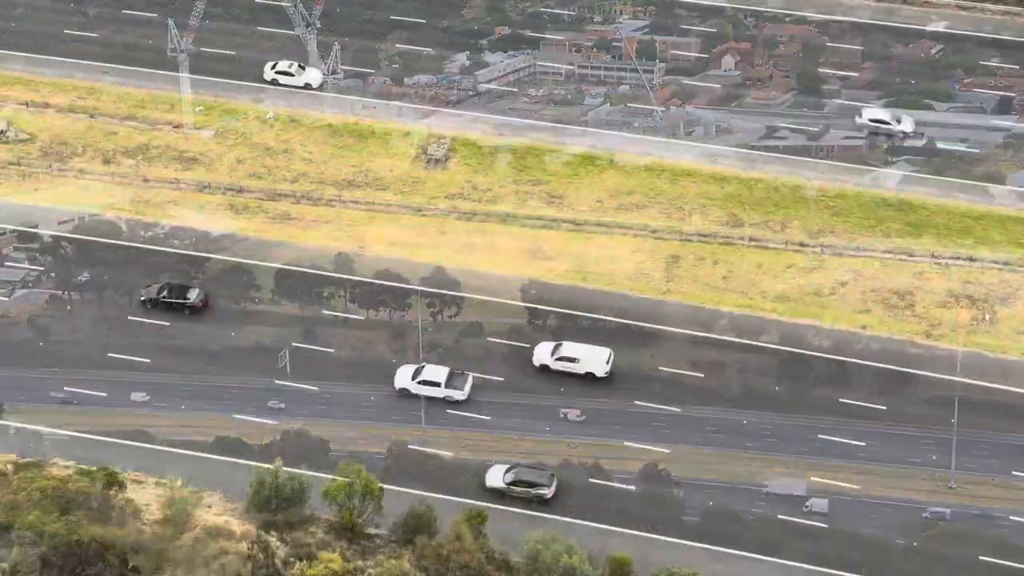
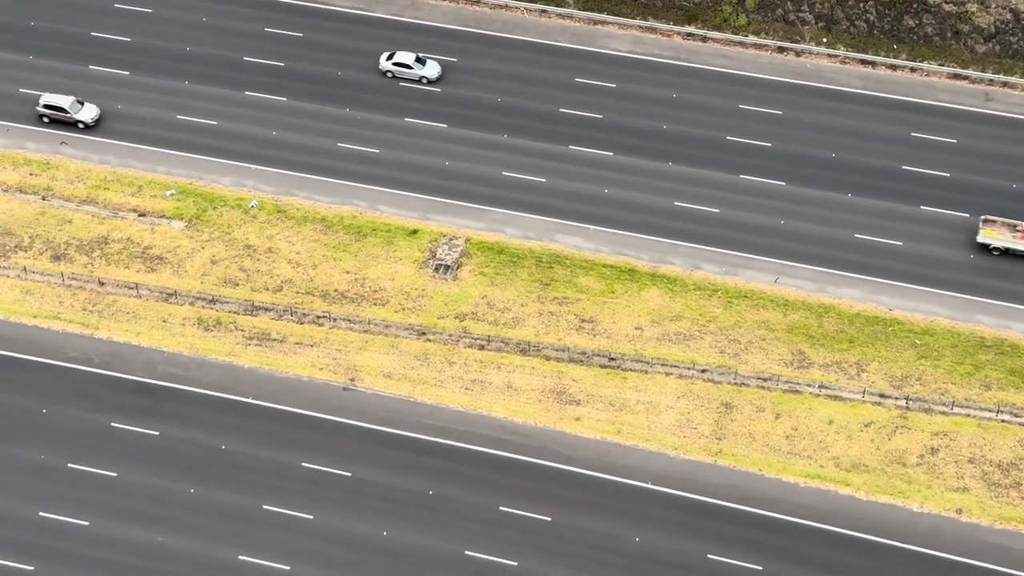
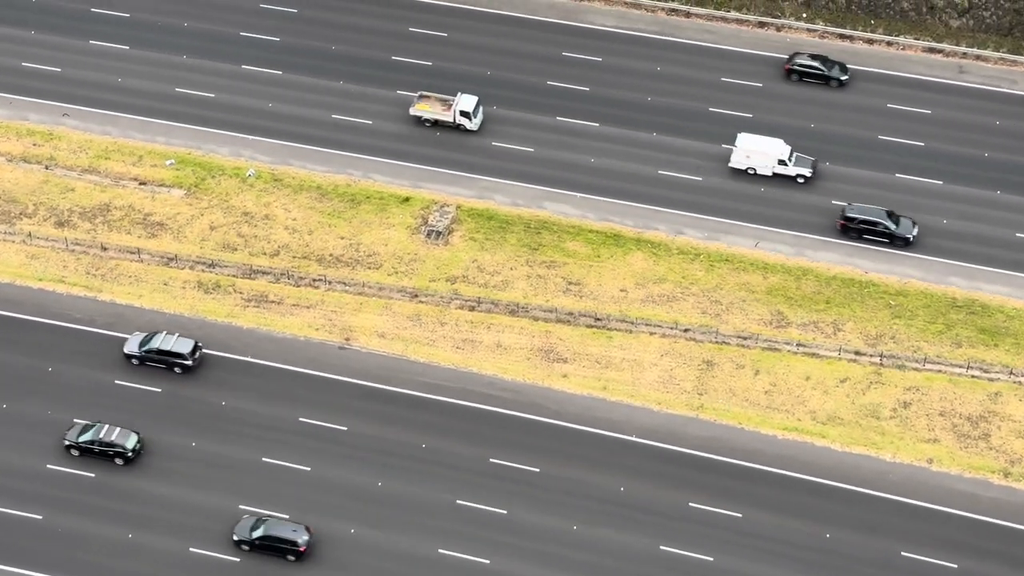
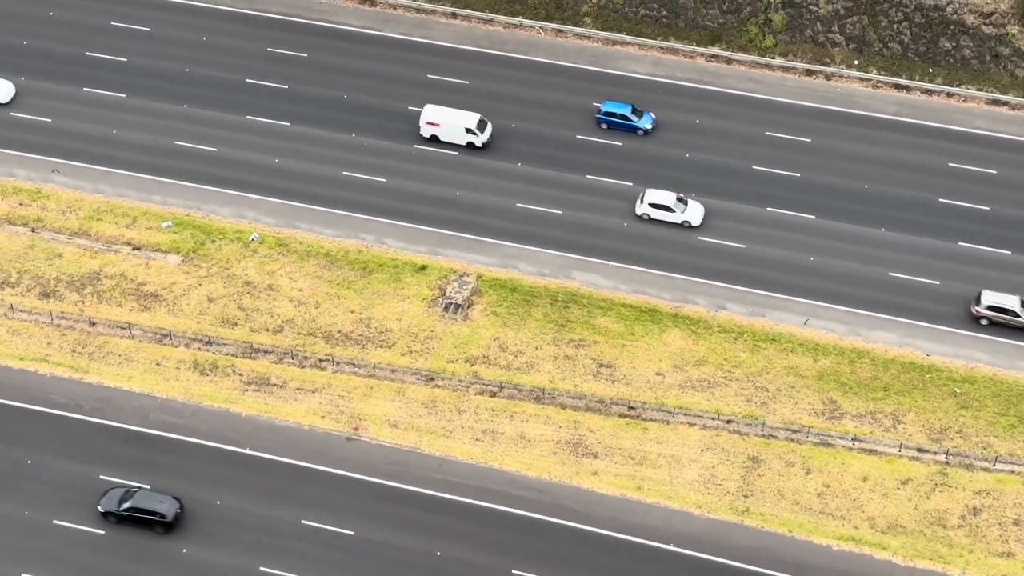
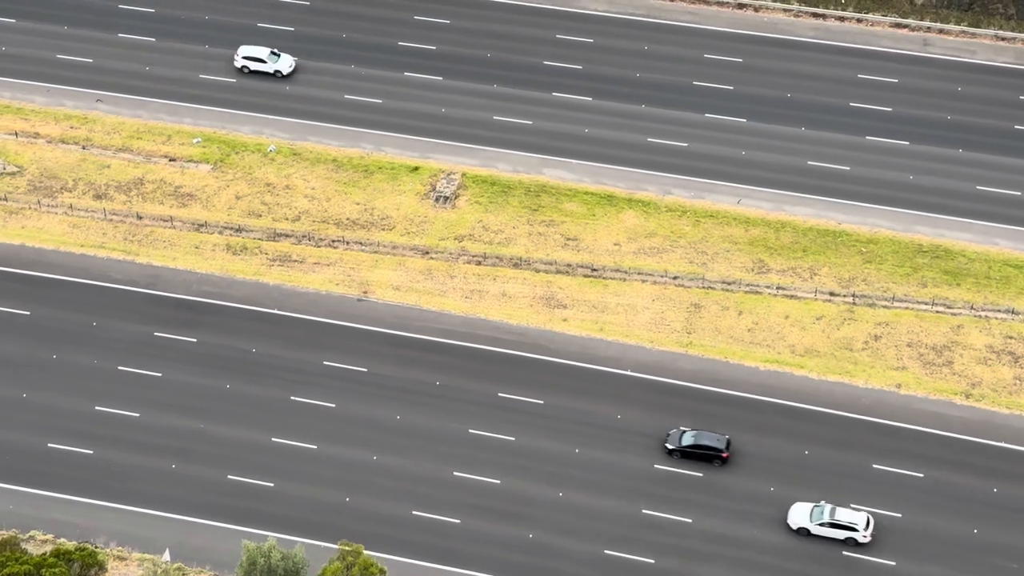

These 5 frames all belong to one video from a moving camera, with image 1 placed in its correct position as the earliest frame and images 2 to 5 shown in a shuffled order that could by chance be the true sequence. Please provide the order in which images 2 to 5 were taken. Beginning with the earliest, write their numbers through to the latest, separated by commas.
5, 3, 2, 4
